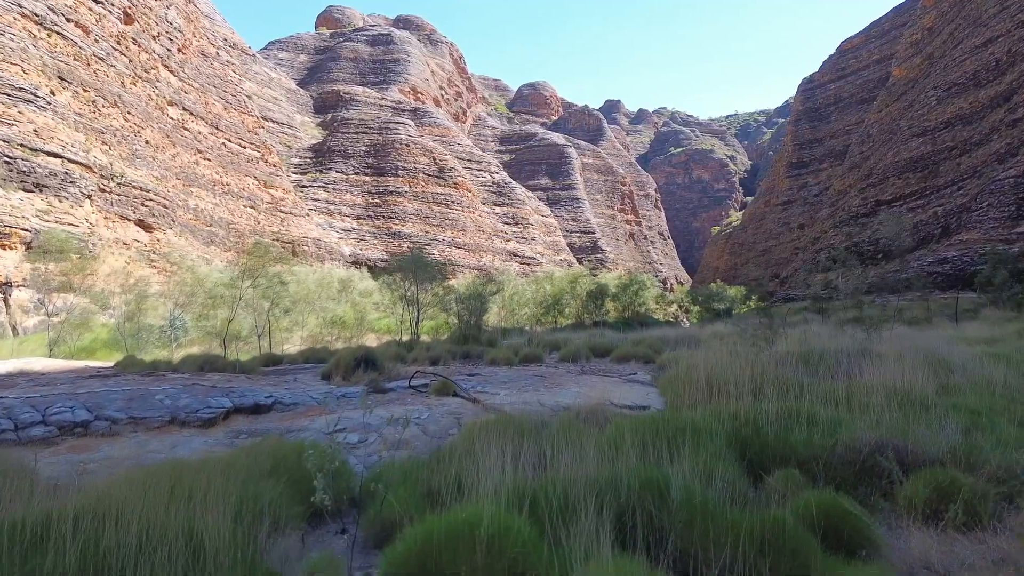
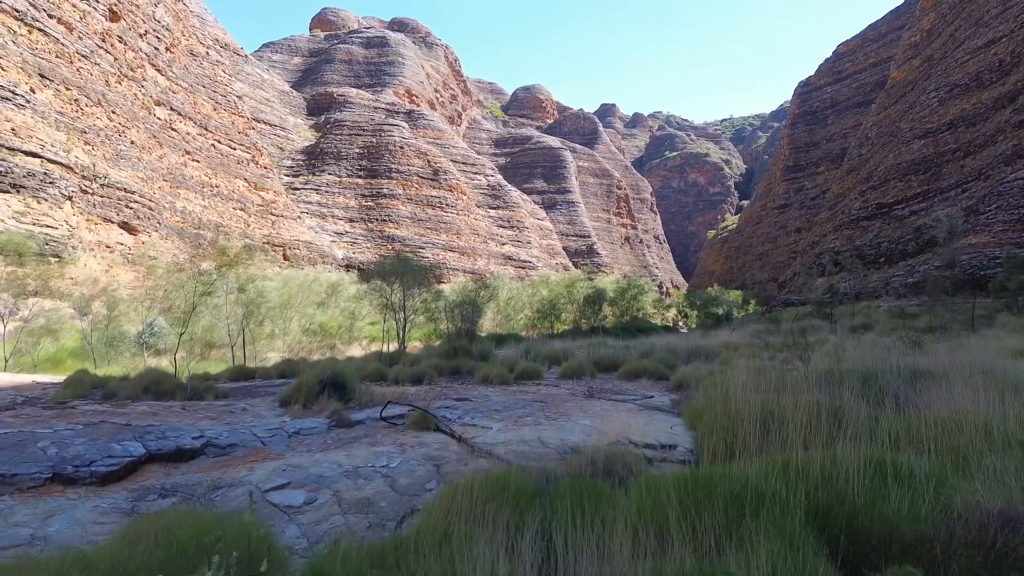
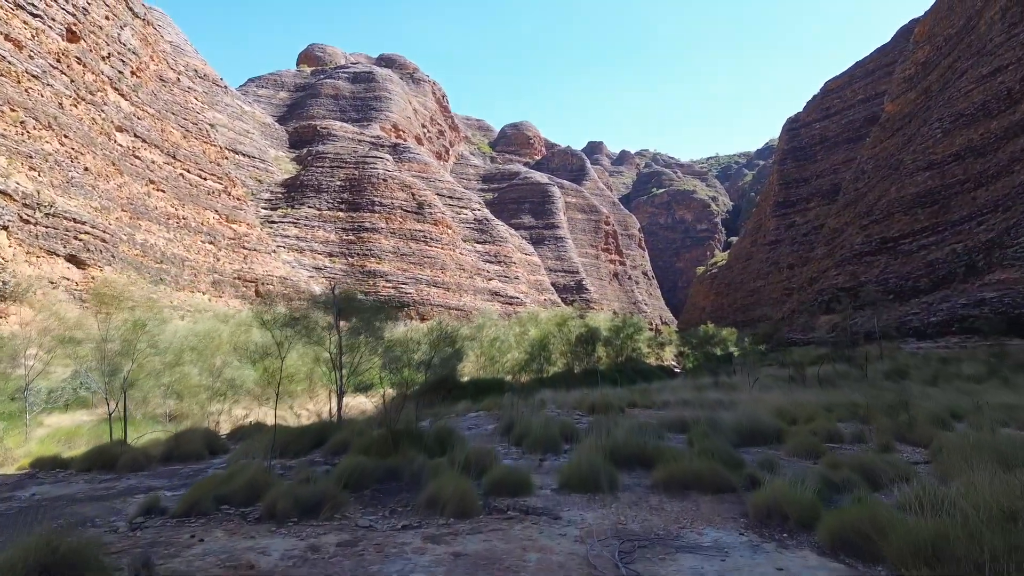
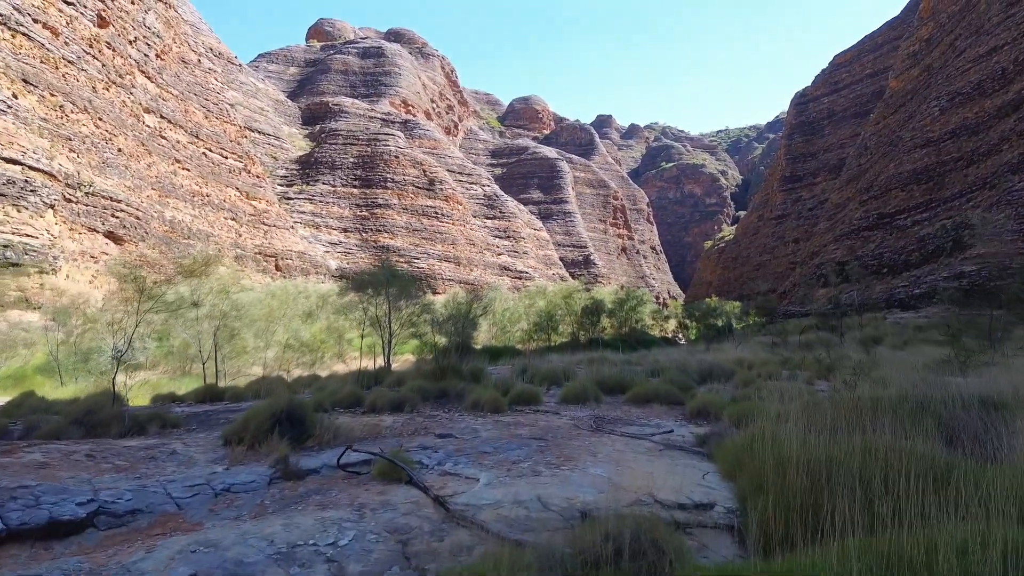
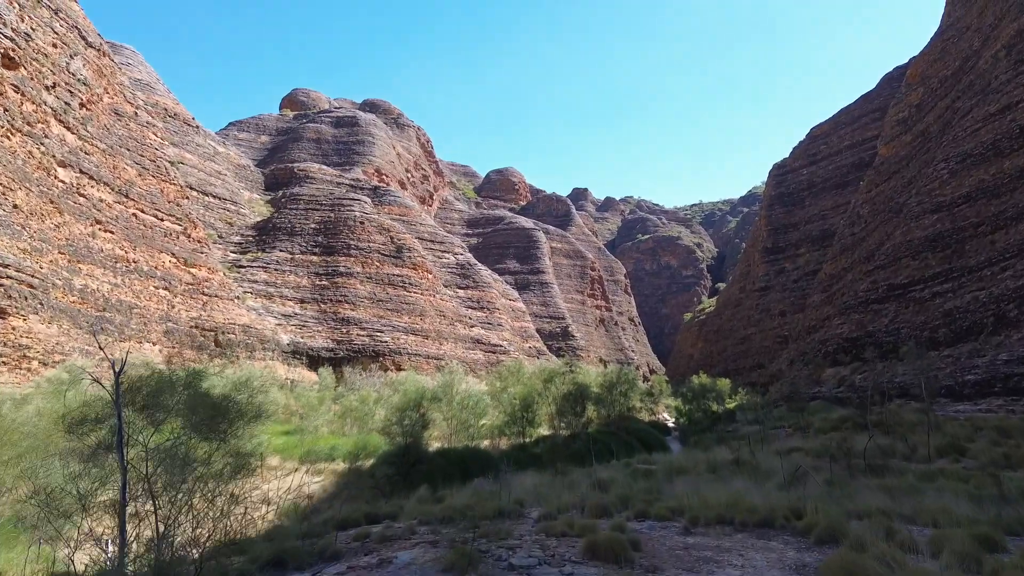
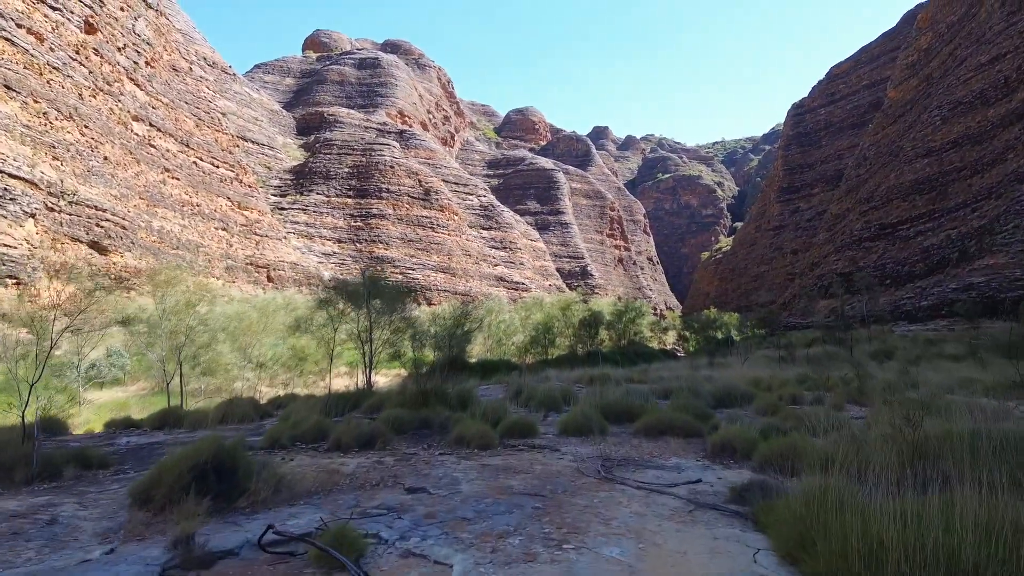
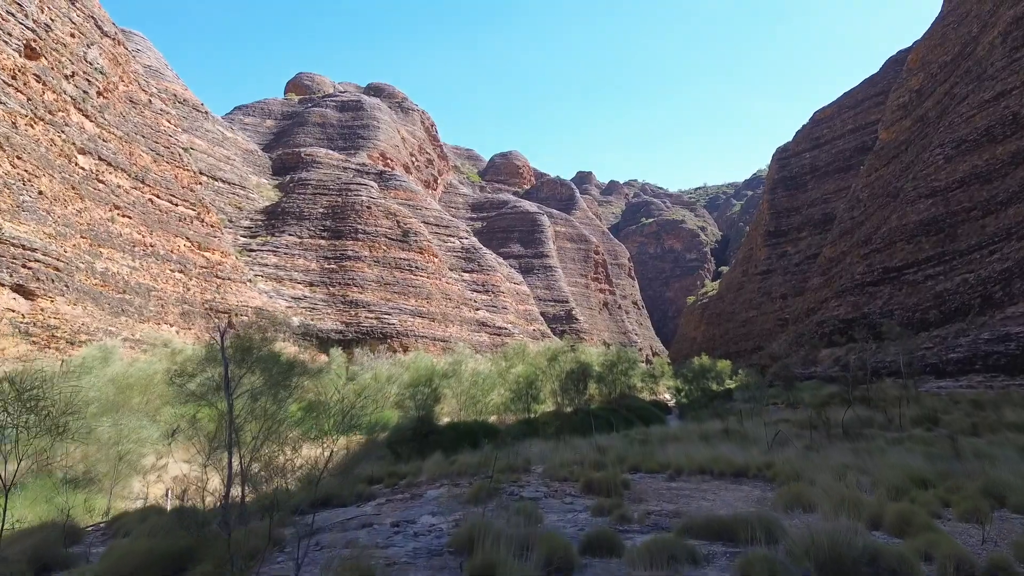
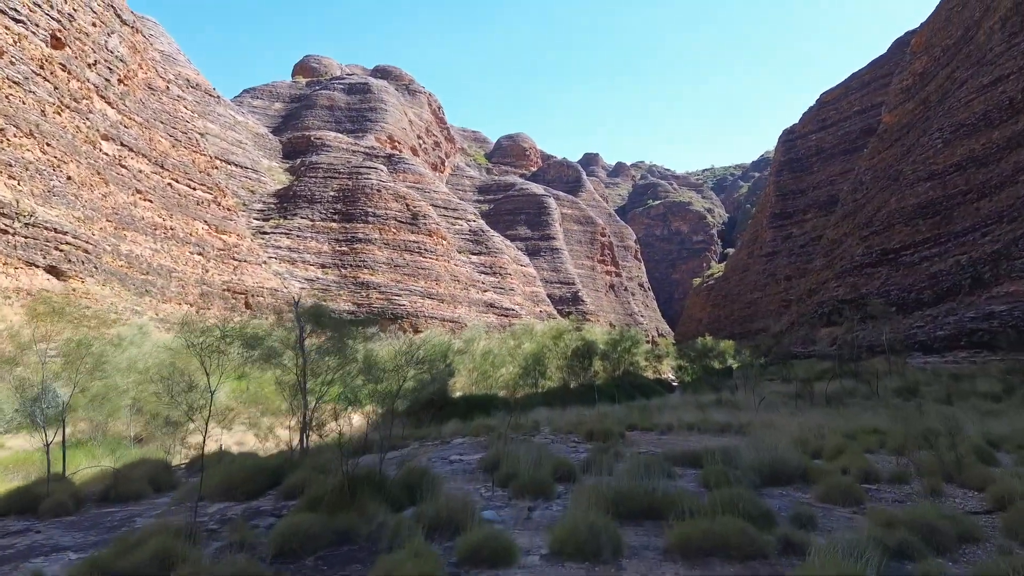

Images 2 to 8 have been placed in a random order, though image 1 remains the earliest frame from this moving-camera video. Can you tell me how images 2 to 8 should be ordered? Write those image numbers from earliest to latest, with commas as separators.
2, 4, 6, 3, 8, 7, 5
